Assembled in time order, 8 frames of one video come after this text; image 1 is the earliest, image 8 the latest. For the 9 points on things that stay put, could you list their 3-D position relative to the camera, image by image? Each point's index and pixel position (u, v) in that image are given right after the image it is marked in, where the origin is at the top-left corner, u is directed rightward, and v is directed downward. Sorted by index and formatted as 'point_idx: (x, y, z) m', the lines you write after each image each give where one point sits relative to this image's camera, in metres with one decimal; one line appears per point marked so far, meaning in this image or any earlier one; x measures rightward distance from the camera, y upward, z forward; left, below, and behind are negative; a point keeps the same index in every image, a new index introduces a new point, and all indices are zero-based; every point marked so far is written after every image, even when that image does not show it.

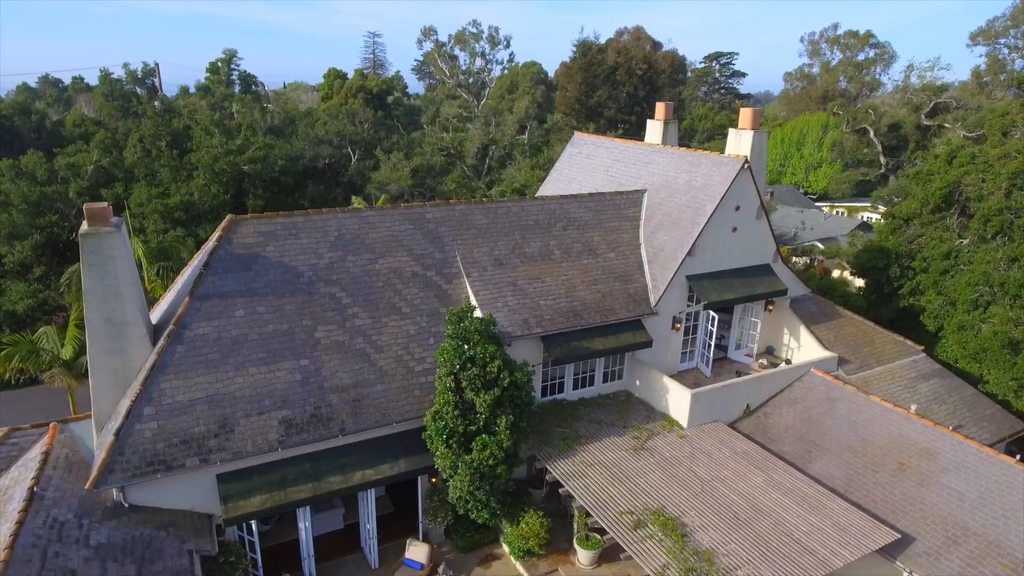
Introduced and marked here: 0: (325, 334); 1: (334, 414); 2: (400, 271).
0: (-5.3, -1.3, +17.6) m
1: (-4.8, -3.5, +16.8) m
2: (-3.5, +0.6, +19.2) m
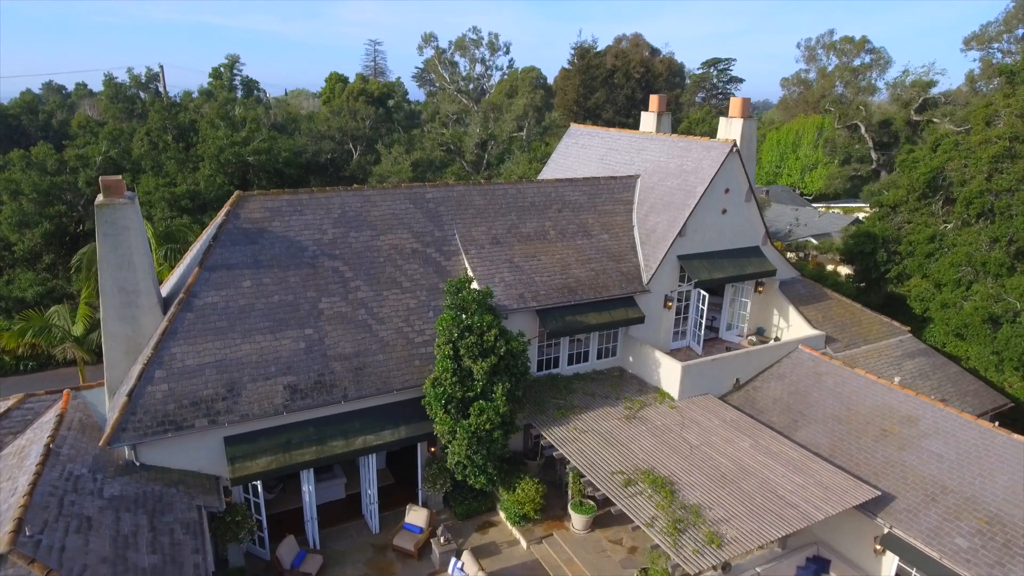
0: (-5.4, -0.5, +18.3) m
1: (-5.0, -2.7, +17.4) m
2: (-3.6, +1.3, +19.9) m
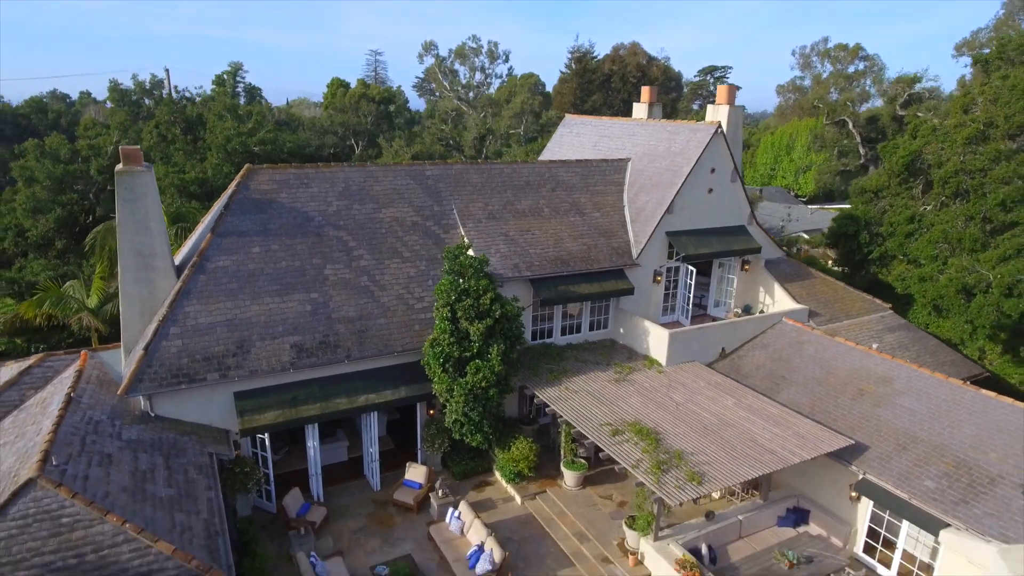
0: (-5.6, +0.5, +19.3) m
1: (-5.1, -1.6, +18.4) m
2: (-3.8, +2.3, +20.9) m
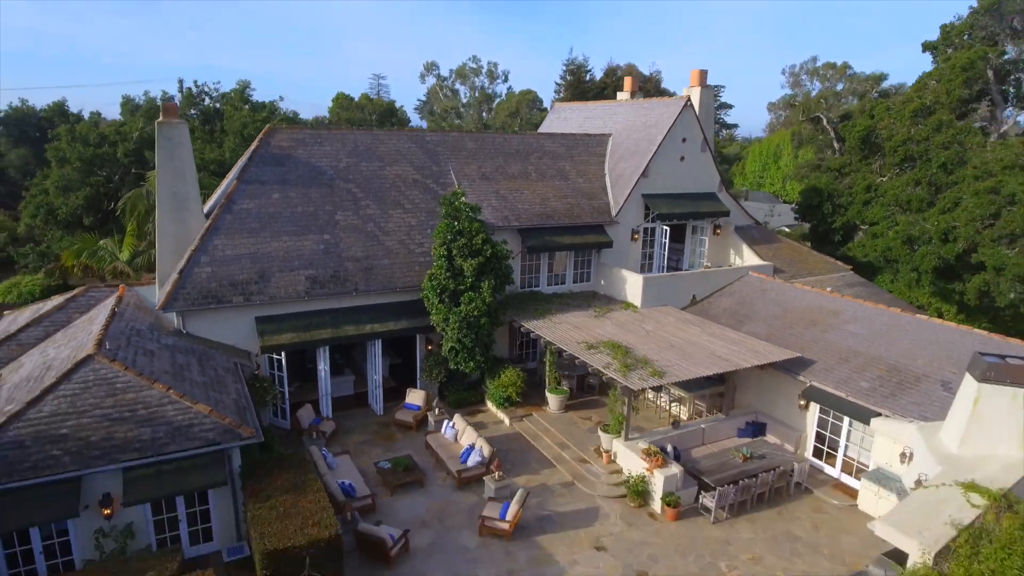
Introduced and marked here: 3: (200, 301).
0: (-6.0, +2.5, +21.7) m
1: (-5.5, +0.4, +20.8) m
2: (-4.1, +4.2, +23.4) m
3: (-9.4, -0.4, +18.6) m
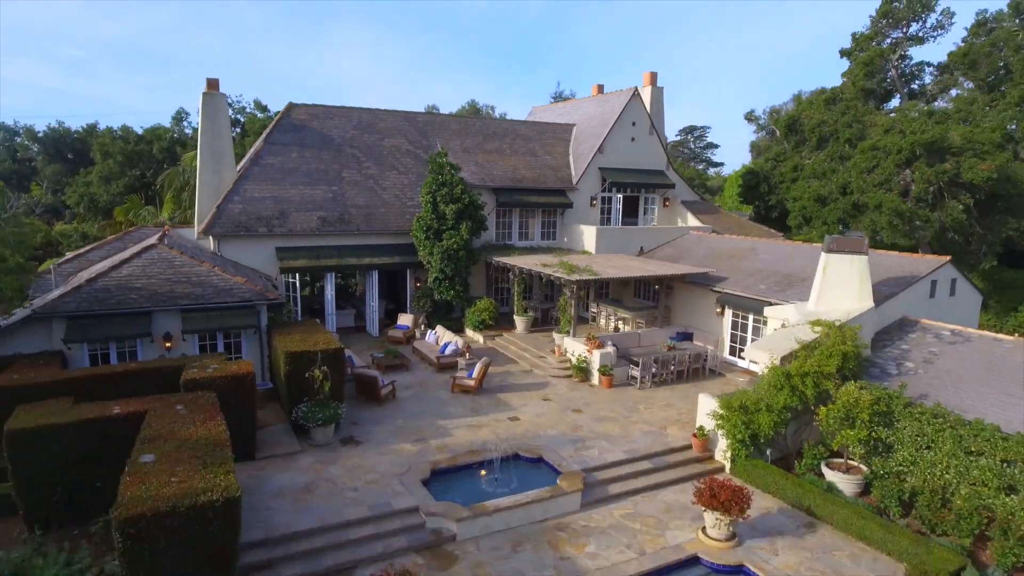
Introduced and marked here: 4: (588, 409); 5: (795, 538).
0: (-7.1, +4.9, +26.6) m
1: (-6.6, +2.9, +25.4) m
2: (-5.3, +6.5, +28.4) m
3: (-10.6, +2.3, +23.2) m
4: (+2.3, -3.7, +18.7) m
5: (+6.0, -5.2, +12.8) m
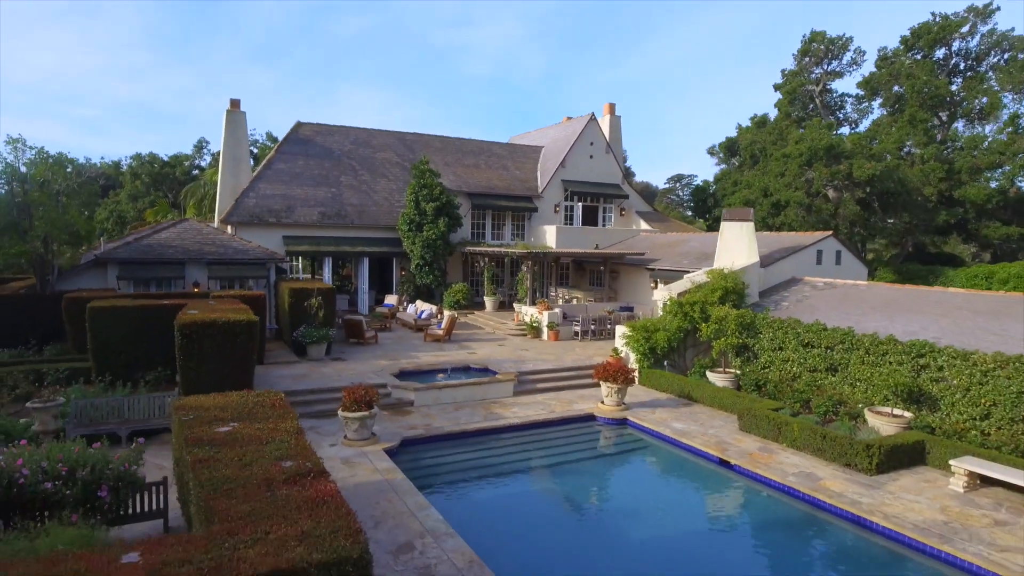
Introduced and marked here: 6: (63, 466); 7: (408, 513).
0: (-8.6, +5.5, +31.6) m
1: (-8.1, +3.6, +30.2) m
2: (-6.7, +7.0, +33.5) m
3: (-12.1, +3.2, +28.0) m
4: (+0.8, -2.3, +22.9) m
5: (+4.4, -3.3, +16.9) m
6: (-5.3, -2.1, +7.2) m
7: (-1.7, -3.7, +10.1) m
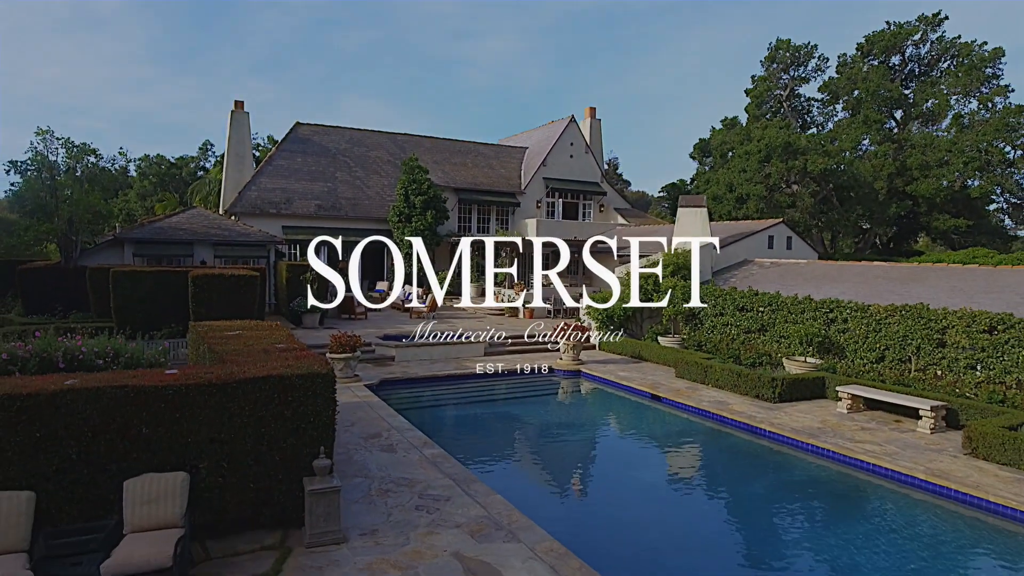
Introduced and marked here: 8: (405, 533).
0: (-9.5, +6.2, +34.0) m
1: (-9.0, +4.3, +32.7) m
2: (-7.7, +7.6, +36.0) m
3: (-13.0, +4.0, +30.4) m
4: (-0.2, -1.5, +25.2) m
5: (+3.5, -2.4, +19.2) m
6: (-6.2, -1.0, +9.5) m
7: (-2.7, -2.6, +12.4) m
8: (-1.3, -3.0, +7.5) m
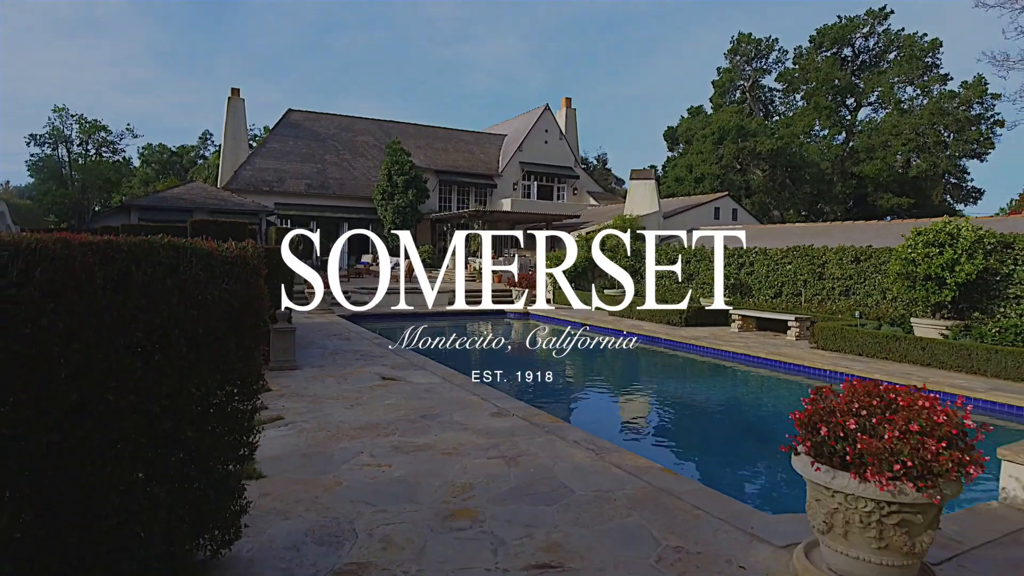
0: (-10.9, +7.7, +36.8) m
1: (-10.5, +5.9, +35.4) m
2: (-9.1, +9.2, +38.8) m
3: (-14.4, +5.5, +33.1) m
4: (-1.6, +0.1, +27.9) m
5: (+2.0, -0.8, +21.9) m
6: (-7.7, +0.7, +12.3) m
7: (-4.1, -1.0, +15.1) m
8: (-2.8, -1.3, +10.2) m
